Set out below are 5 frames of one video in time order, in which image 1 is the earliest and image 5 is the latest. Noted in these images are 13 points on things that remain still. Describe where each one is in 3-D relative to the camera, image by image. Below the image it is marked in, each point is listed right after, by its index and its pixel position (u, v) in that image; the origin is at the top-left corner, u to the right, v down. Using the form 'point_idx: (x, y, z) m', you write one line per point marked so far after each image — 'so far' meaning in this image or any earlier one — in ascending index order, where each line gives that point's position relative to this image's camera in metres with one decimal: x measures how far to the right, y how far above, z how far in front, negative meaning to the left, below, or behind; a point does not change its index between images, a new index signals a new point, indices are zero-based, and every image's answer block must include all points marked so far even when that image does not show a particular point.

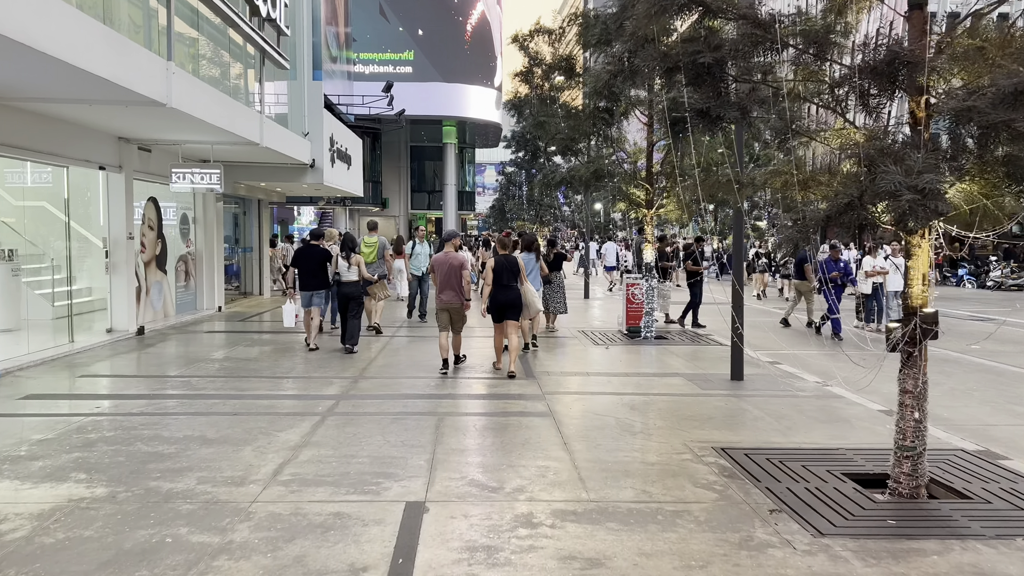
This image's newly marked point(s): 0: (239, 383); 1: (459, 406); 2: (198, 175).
0: (-2.5, -0.9, +7.5) m
1: (-0.4, -0.9, +6.5) m
2: (-4.2, +1.5, +10.9) m
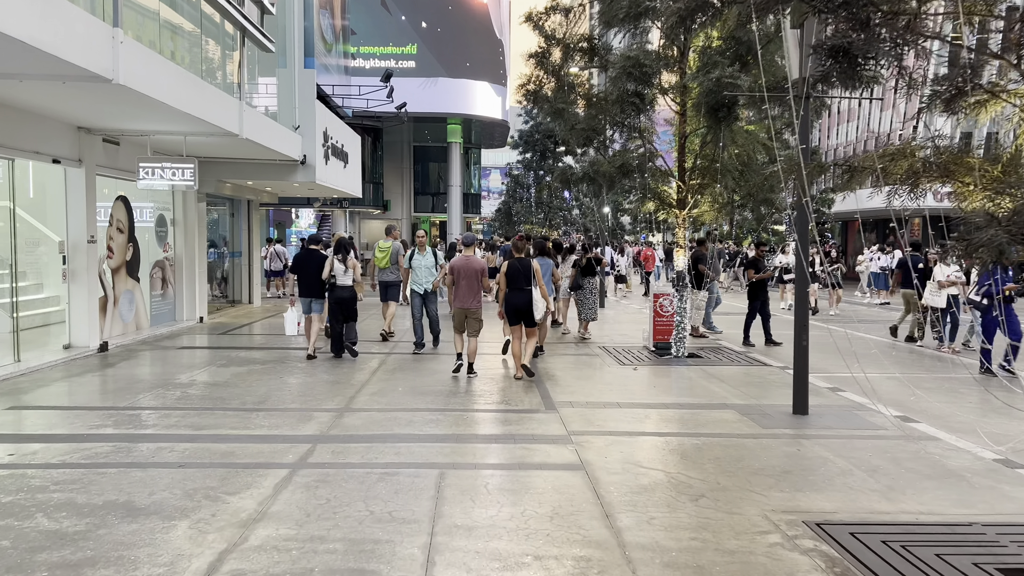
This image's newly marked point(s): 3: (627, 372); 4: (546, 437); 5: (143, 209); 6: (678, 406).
0: (-2.4, -1.0, +6.2) m
1: (-0.3, -1.1, +5.2) m
2: (-4.1, +1.4, +9.6) m
3: (+1.2, -0.9, +8.7) m
4: (+0.2, -1.0, +5.7) m
5: (-5.2, +1.1, +11.6) m
6: (+1.4, -1.0, +6.9) m
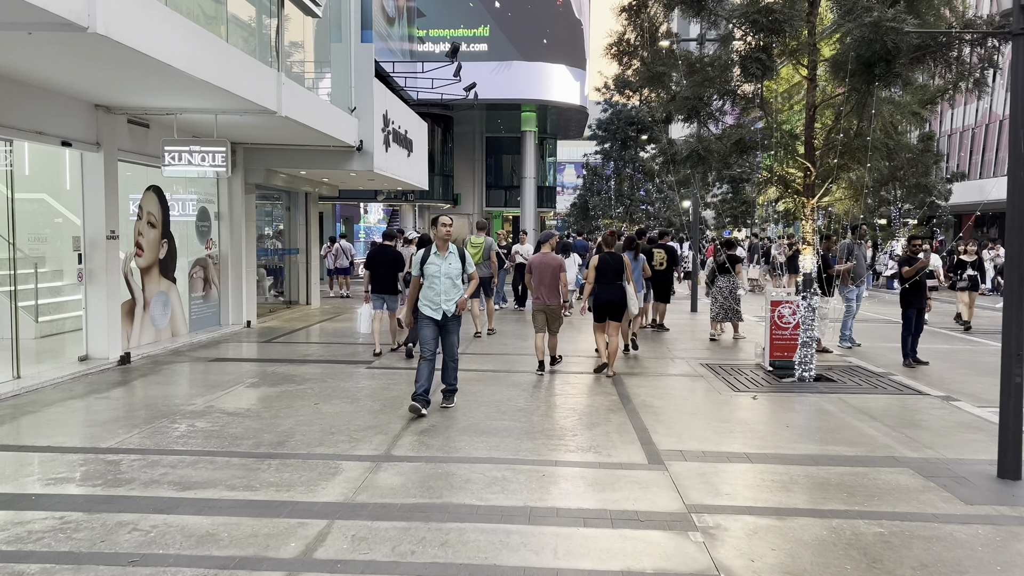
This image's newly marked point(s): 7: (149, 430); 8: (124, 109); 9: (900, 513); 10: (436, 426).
0: (-1.8, -1.0, +4.7) m
1: (+0.1, -1.1, +3.5) m
2: (-3.2, +1.4, +8.3) m
3: (+2.0, -1.0, +6.9) m
4: (+0.7, -1.1, +4.0) m
5: (-4.2, +1.1, +10.4) m
6: (+2.0, -1.1, +5.1) m
7: (-2.5, -1.0, +5.6) m
8: (-4.0, +1.8, +8.4) m
9: (+2.0, -1.1, +4.1) m
10: (-0.5, -1.0, +5.8) m
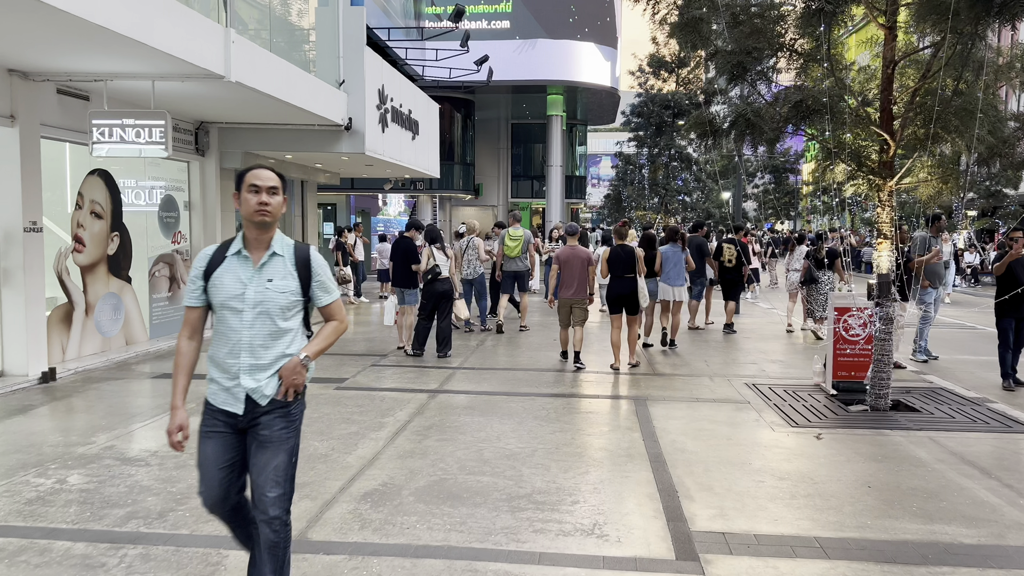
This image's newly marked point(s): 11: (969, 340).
0: (-2.0, -1.1, +3.2) m
1: (-0.1, -1.2, +2.0) m
2: (-3.2, +1.3, +6.9) m
3: (+1.9, -1.0, +5.2) m
4: (+0.5, -1.2, +2.4) m
5: (-4.1, +1.1, +9.0) m
6: (+1.8, -1.1, +3.4) m
7: (-2.6, -1.1, +4.2) m
8: (-4.0, +1.8, +7.0) m
9: (+1.8, -1.2, +2.5) m
10: (-0.7, -1.0, +4.3) m
11: (+5.4, -0.6, +9.7) m
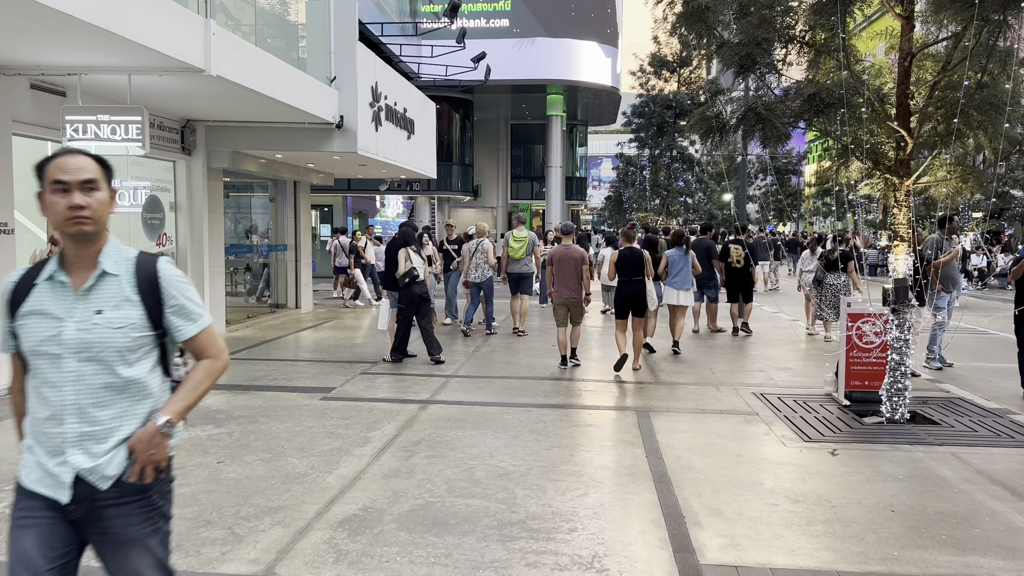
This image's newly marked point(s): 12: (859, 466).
0: (-2.0, -1.1, +2.9) m
1: (-0.1, -1.2, +1.6) m
2: (-3.2, +1.3, +6.5) m
3: (+1.9, -1.1, +4.9) m
4: (+0.5, -1.2, +2.1) m
5: (-4.1, +1.0, +8.7) m
6: (+1.8, -1.2, +3.1) m
7: (-2.7, -1.1, +3.9) m
8: (-4.0, +1.8, +6.6) m
9: (+1.7, -1.2, +2.2) m
10: (-0.7, -1.1, +3.9) m
11: (+5.4, -0.7, +9.3) m
12: (+2.1, -1.1, +4.9) m
